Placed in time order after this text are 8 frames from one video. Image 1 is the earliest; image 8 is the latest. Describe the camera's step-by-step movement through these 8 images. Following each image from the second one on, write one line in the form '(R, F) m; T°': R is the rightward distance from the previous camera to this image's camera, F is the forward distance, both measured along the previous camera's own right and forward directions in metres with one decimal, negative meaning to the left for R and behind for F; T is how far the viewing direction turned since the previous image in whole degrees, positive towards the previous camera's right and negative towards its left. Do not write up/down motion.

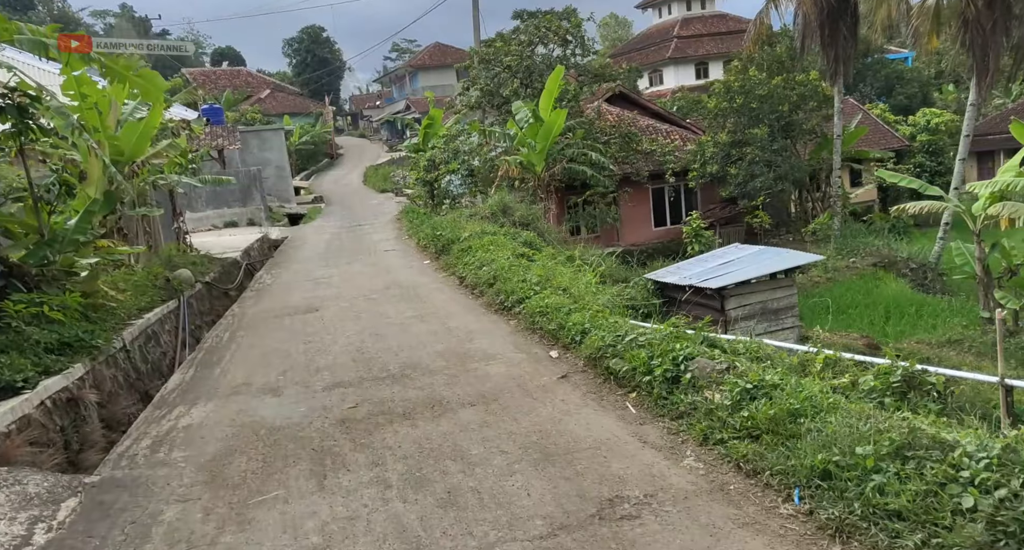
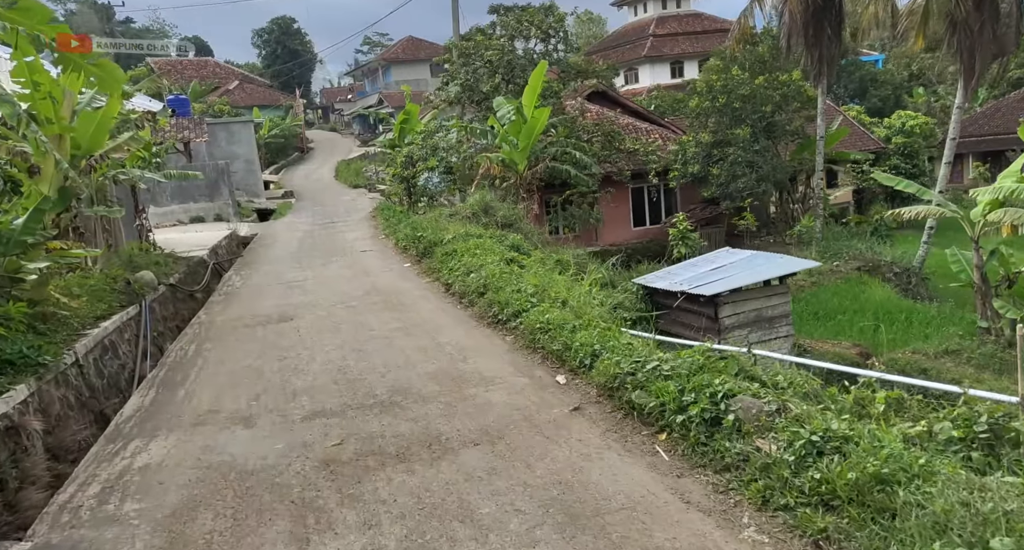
(-0.2, +0.5) m; +2°
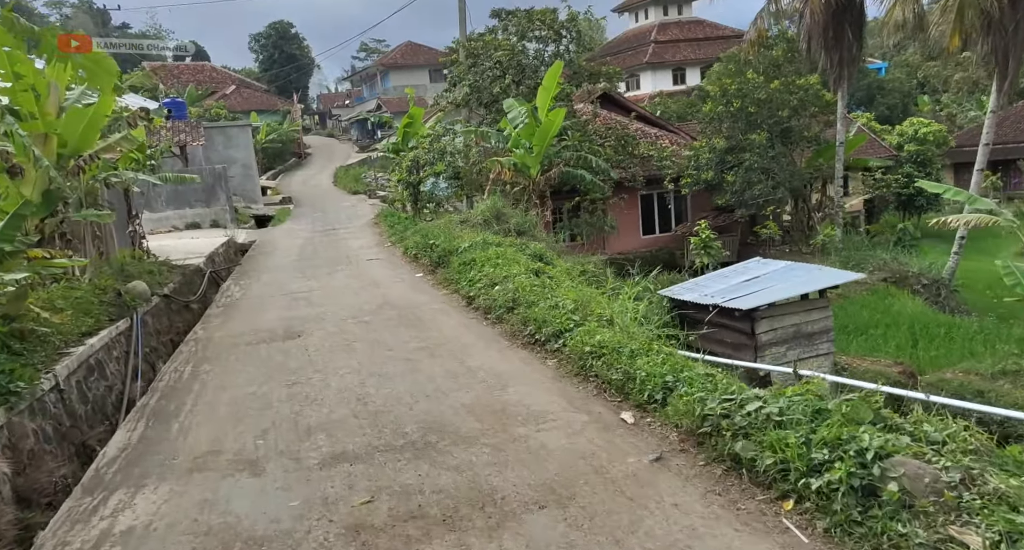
(-0.3, +0.6) m; 0°
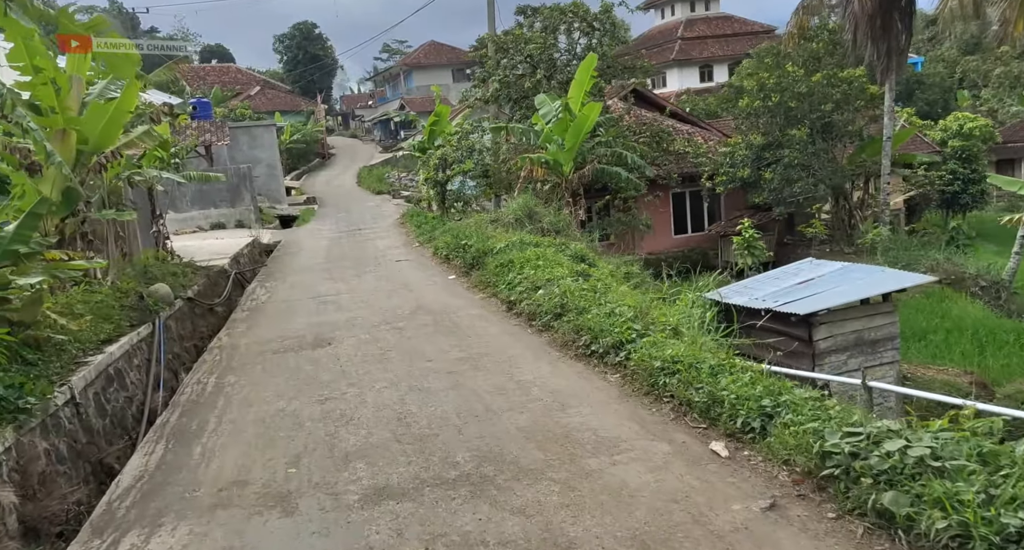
(-0.2, +0.5) m; -2°
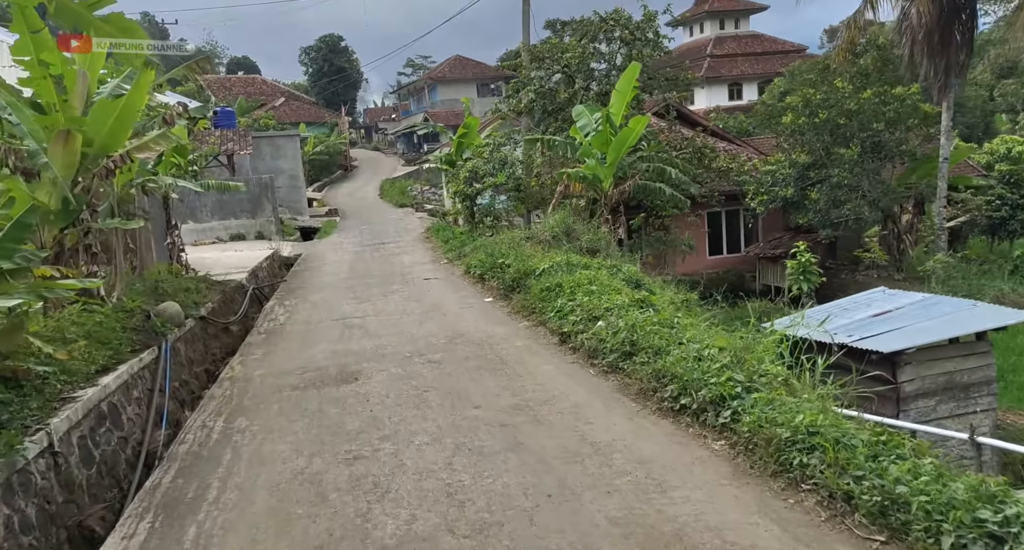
(-0.3, +0.8) m; -1°
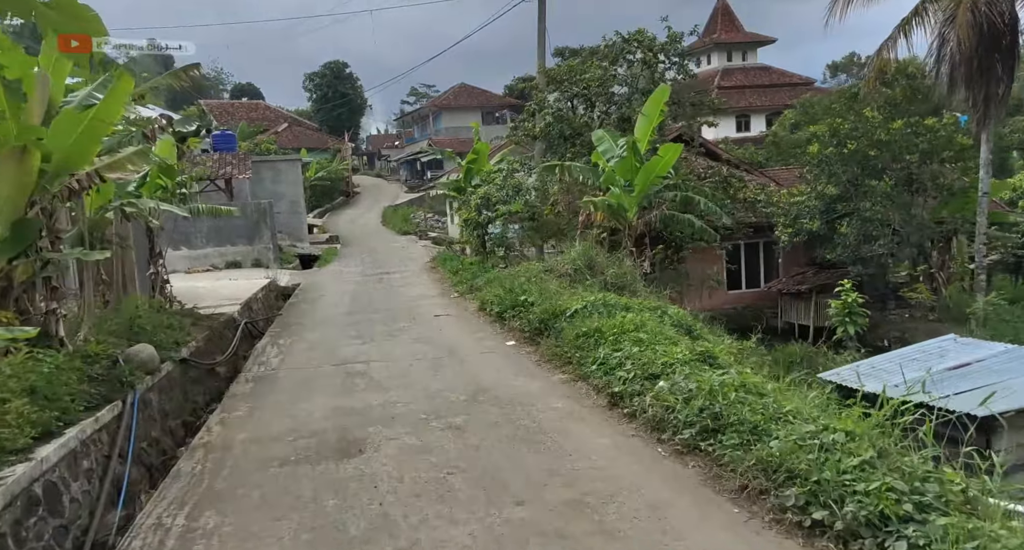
(-0.2, +1.0) m; 0°
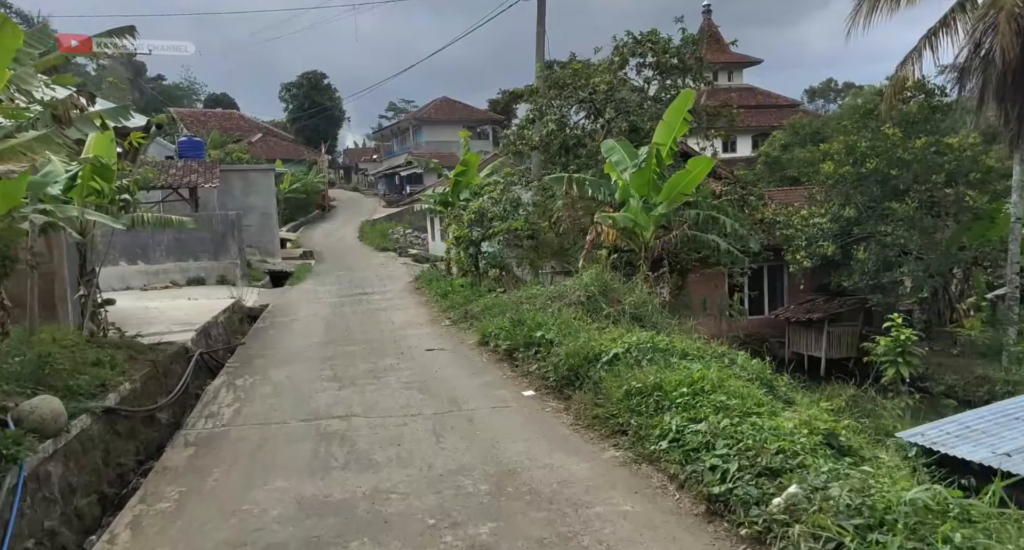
(-0.3, +1.5) m; +2°
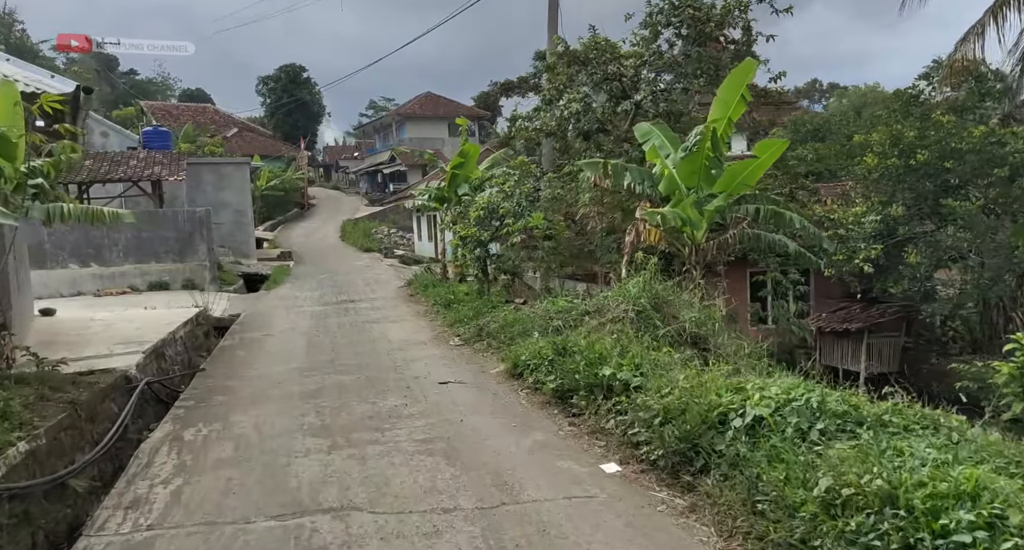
(-0.5, +1.9) m; +1°
